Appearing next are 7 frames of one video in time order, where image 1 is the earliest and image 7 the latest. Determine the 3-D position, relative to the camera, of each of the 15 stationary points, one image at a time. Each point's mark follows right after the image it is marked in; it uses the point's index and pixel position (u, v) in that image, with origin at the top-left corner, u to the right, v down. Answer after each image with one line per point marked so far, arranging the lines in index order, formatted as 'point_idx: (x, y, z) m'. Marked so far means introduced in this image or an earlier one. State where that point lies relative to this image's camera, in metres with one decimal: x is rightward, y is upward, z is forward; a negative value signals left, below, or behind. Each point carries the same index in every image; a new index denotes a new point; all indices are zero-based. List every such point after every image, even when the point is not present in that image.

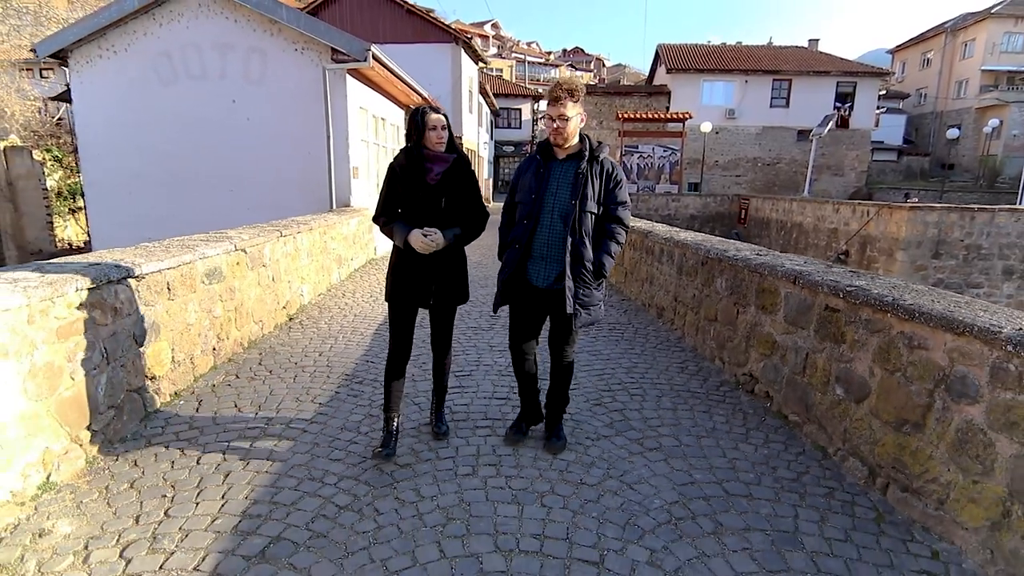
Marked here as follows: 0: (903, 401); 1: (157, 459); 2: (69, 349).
0: (+1.6, -0.5, +2.3) m
1: (-1.7, -0.8, +2.6) m
2: (-2.0, -0.3, +2.4) m
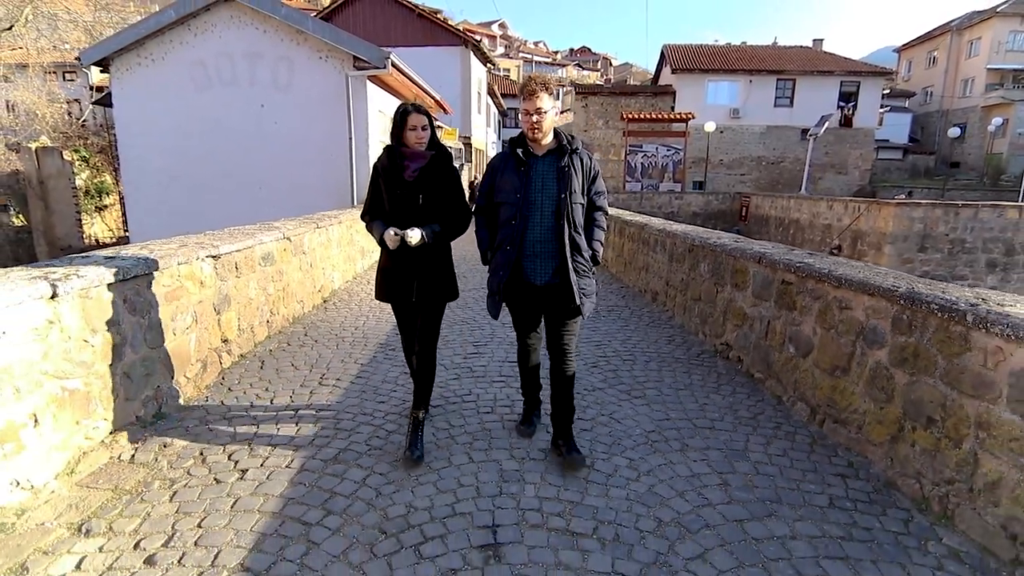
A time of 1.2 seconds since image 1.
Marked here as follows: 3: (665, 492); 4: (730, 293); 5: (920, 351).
0: (+1.7, -0.3, +2.9) m
1: (-1.6, -0.6, +3.2) m
2: (-1.9, -0.1, +3.1) m
3: (+0.7, -0.9, +2.3) m
4: (+1.6, 0.0, +4.1) m
5: (+1.8, -0.3, +2.4) m
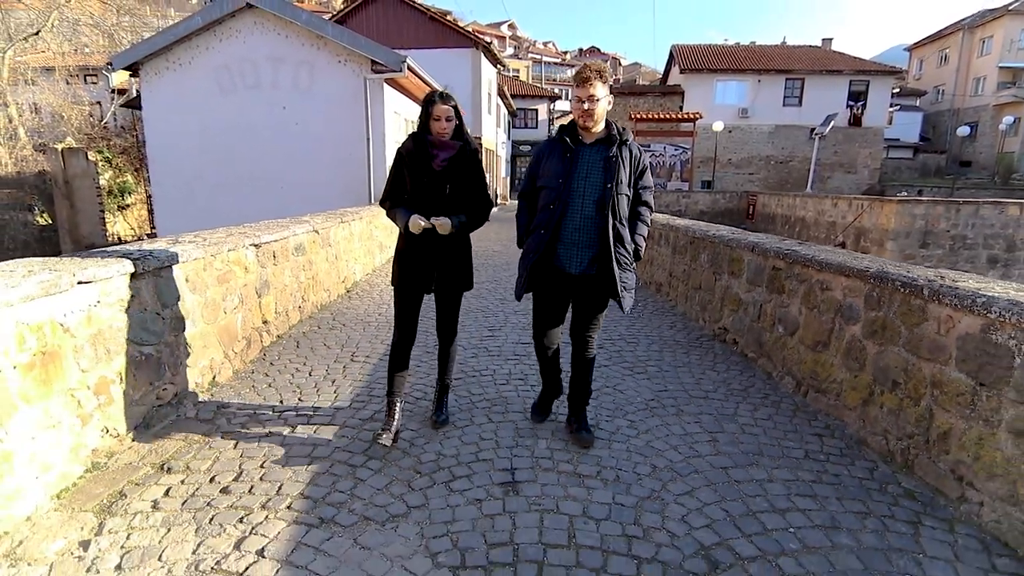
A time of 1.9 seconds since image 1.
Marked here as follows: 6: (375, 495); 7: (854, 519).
0: (+1.8, -0.2, +3.2) m
1: (-1.5, -0.5, +3.6) m
2: (-1.8, 0.0, +3.4) m
3: (+0.7, -0.8, +2.7) m
4: (+1.7, +0.1, +4.4) m
5: (+1.8, -0.2, +2.7) m
6: (-0.6, -0.8, +2.3) m
7: (+1.3, -0.9, +2.1) m
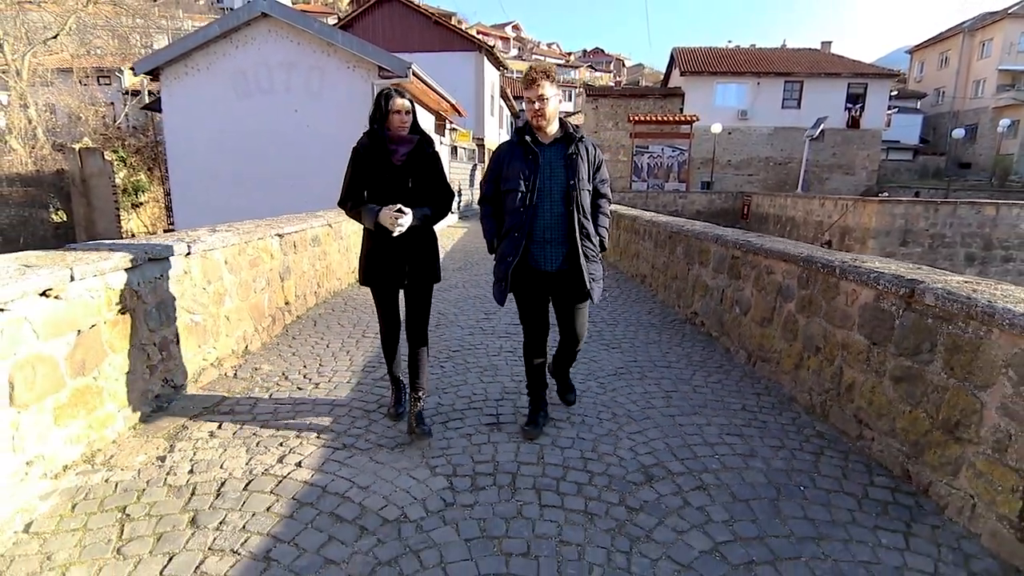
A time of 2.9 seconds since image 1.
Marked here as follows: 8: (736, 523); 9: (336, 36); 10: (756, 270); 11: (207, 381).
0: (+1.7, -0.1, +3.7) m
1: (-1.6, -0.4, +4.1) m
2: (-1.9, +0.1, +4.0) m
3: (+0.6, -0.7, +3.2) m
4: (+1.7, +0.2, +4.9) m
5: (+1.8, -0.1, +3.2) m
6: (-0.6, -0.7, +2.8) m
7: (+1.3, -0.8, +2.7) m
8: (+0.9, -0.9, +2.1) m
9: (-3.0, +4.3, +9.4) m
10: (+1.7, +0.1, +3.9) m
11: (-1.8, -0.6, +3.3) m
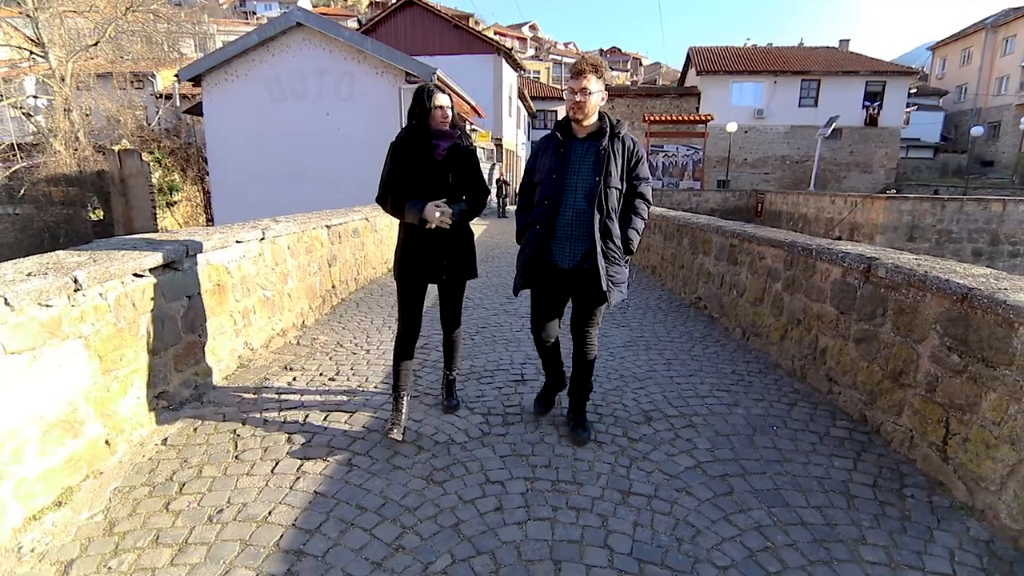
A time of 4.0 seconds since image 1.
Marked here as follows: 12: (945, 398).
0: (+1.9, 0.0, +4.2) m
1: (-1.4, -0.3, +4.7) m
2: (-1.7, +0.2, +4.6) m
3: (+0.8, -0.5, +3.7) m
4: (+1.9, +0.3, +5.4) m
5: (+1.9, +0.1, +3.7) m
6: (-0.5, -0.6, +3.3) m
7: (+1.4, -0.7, +3.2) m
8: (+1.0, -0.8, +2.6) m
9: (-2.7, +4.5, +10.1) m
10: (+1.9, +0.3, +4.4) m
11: (-1.7, -0.4, +3.9) m
12: (+1.9, -0.5, +2.4) m
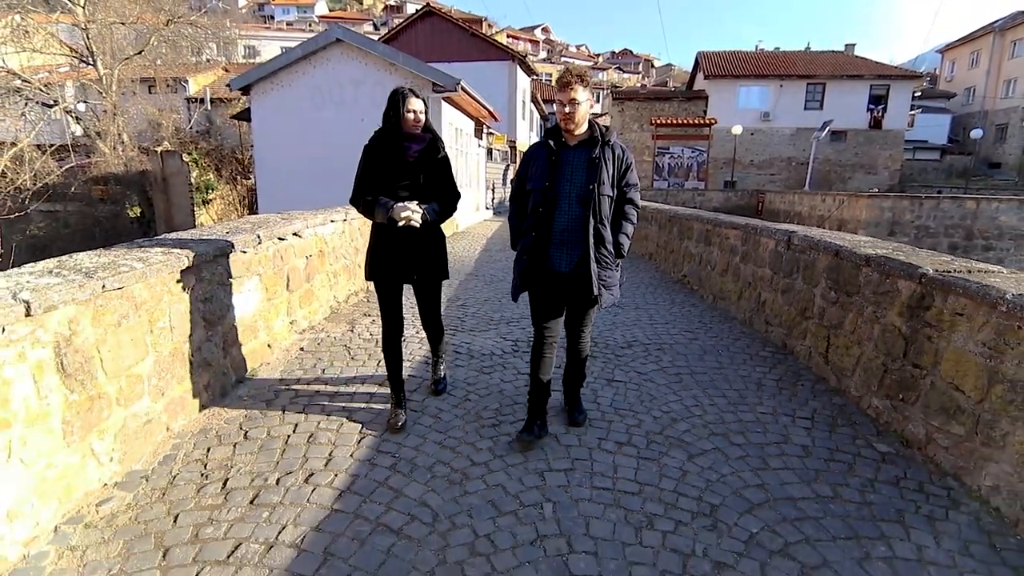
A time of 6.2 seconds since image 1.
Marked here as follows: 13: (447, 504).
0: (+2.1, +0.3, +5.4) m
1: (-1.2, 0.0, +5.9) m
2: (-1.5, +0.5, +5.8) m
3: (+1.0, -0.3, +4.9) m
4: (+2.1, +0.6, +6.6) m
5: (+2.1, +0.3, +4.8) m
6: (-0.3, -0.3, +4.6) m
7: (+1.6, -0.4, +4.3) m
8: (+1.1, -0.5, +3.8) m
9: (-2.4, +4.8, +11.3) m
10: (+2.1, +0.5, +5.5) m
11: (-1.5, -0.1, +5.1) m
12: (+2.1, -0.2, +3.6) m
13: (-0.3, -0.9, +2.2) m
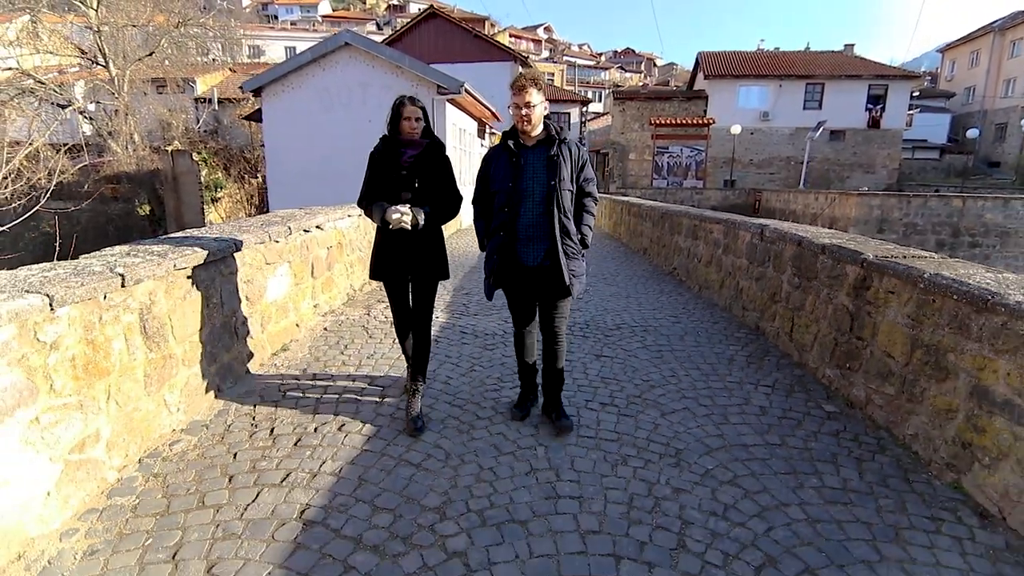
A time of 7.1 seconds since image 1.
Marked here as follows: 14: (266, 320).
0: (+2.1, +0.4, +5.8) m
1: (-1.2, +0.1, +6.4) m
2: (-1.5, +0.6, +6.3) m
3: (+1.0, -0.2, +5.3) m
4: (+2.1, +0.7, +7.0) m
5: (+2.1, +0.4, +5.3) m
6: (-0.3, -0.2, +5.0) m
7: (+1.6, -0.3, +4.8) m
8: (+1.1, -0.4, +4.3) m
9: (-2.3, +4.9, +11.8) m
10: (+2.1, +0.6, +6.0) m
11: (-1.5, 0.0, +5.6) m
12: (+2.1, -0.1, +4.0) m
13: (-0.3, -0.8, +2.7) m
14: (-1.7, -0.2, +3.7) m
